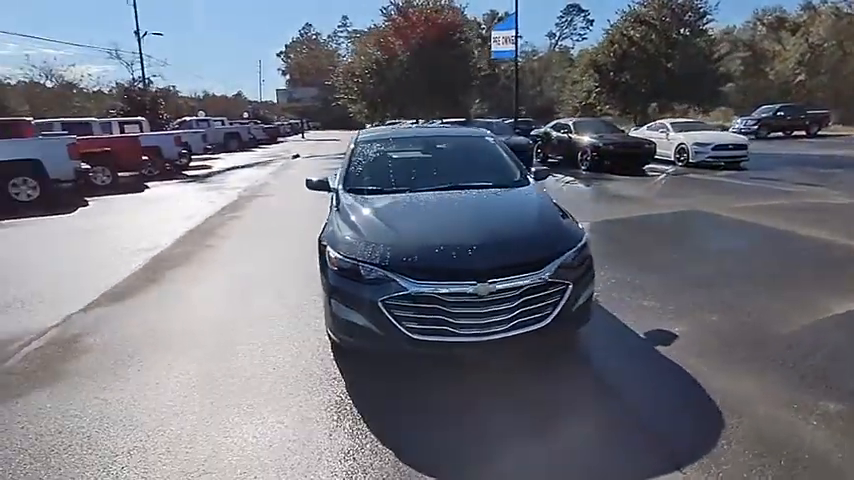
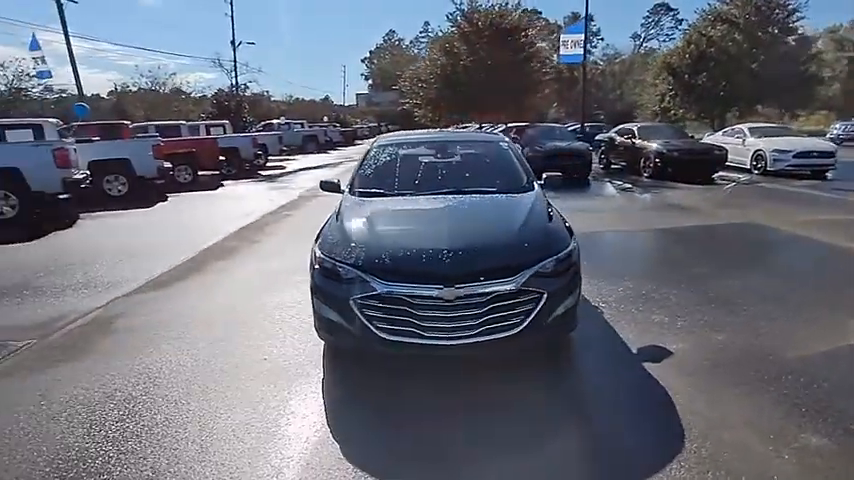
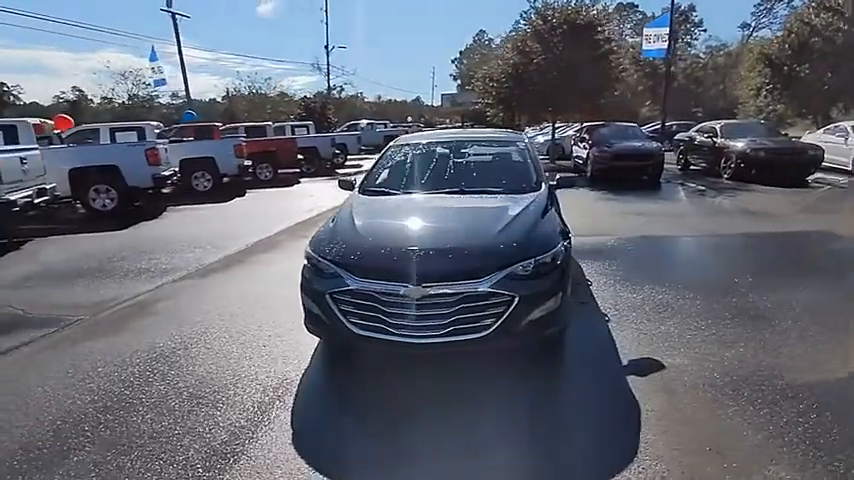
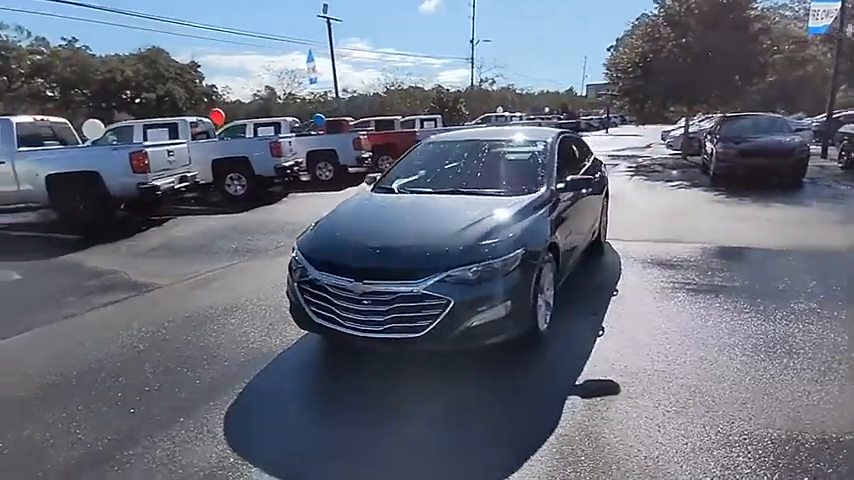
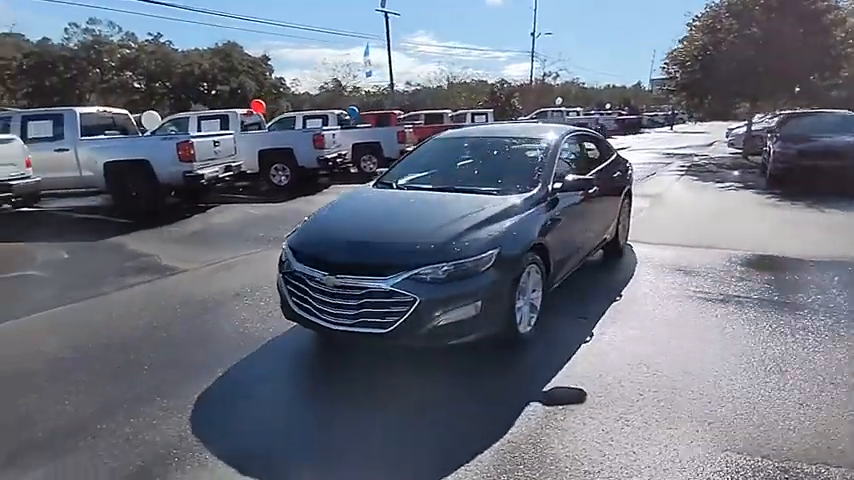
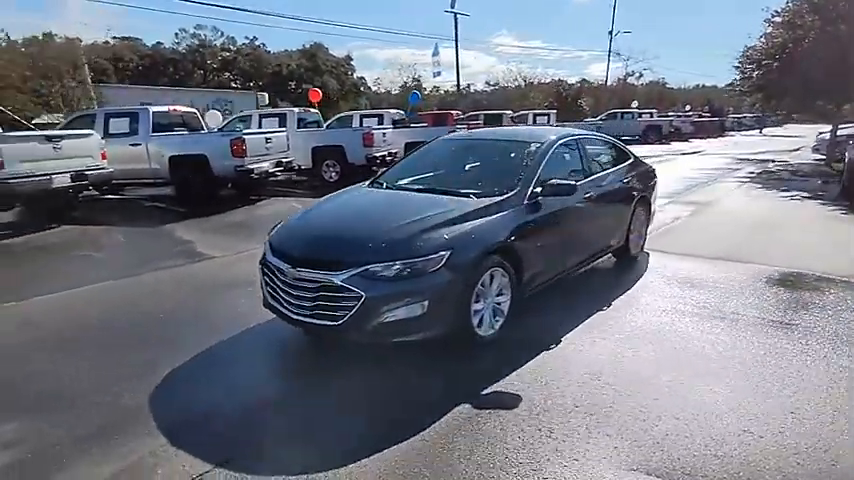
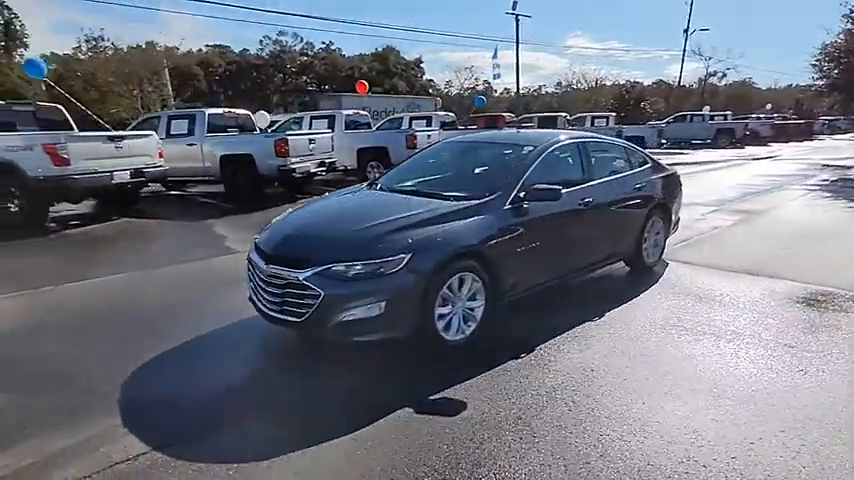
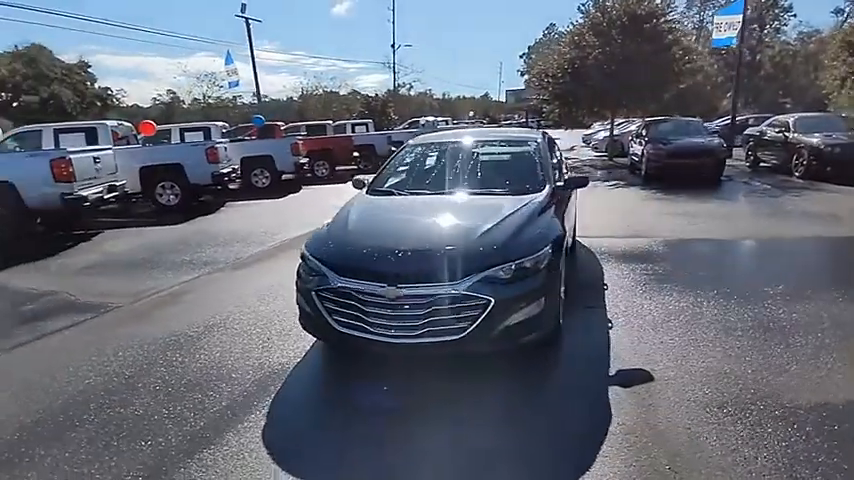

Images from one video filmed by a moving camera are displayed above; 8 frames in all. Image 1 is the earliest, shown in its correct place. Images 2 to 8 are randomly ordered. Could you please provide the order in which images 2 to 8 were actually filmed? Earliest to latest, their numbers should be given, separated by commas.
2, 3, 8, 4, 5, 6, 7
